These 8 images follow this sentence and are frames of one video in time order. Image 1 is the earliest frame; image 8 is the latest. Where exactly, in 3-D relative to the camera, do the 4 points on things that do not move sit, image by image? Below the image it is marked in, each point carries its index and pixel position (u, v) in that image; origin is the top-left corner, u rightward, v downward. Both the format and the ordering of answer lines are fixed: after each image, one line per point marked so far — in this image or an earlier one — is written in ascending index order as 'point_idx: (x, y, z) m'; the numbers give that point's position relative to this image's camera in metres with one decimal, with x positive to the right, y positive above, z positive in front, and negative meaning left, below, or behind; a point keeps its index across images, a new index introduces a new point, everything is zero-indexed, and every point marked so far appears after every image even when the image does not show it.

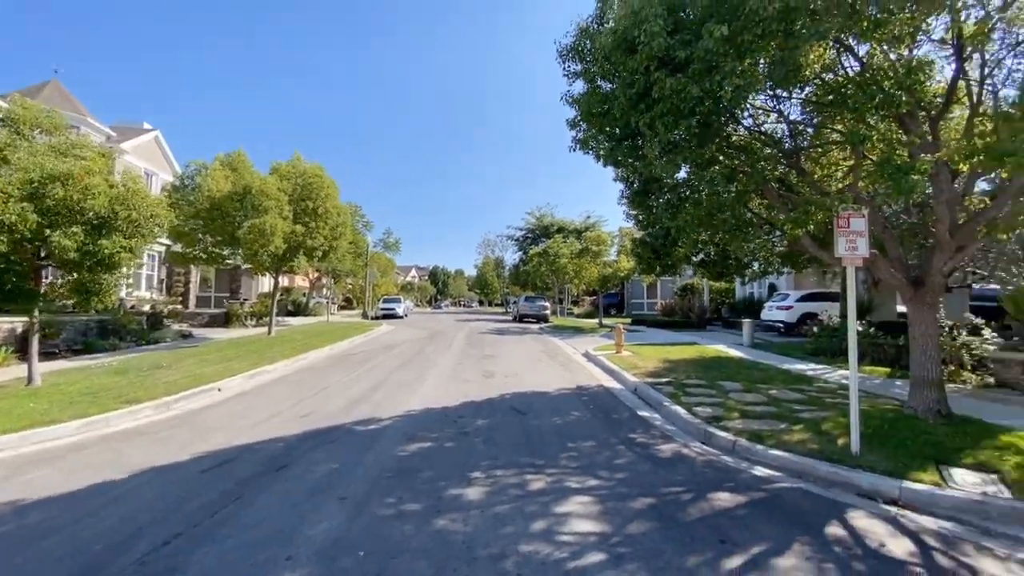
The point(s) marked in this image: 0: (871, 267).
0: (+5.7, +0.3, +7.0) m
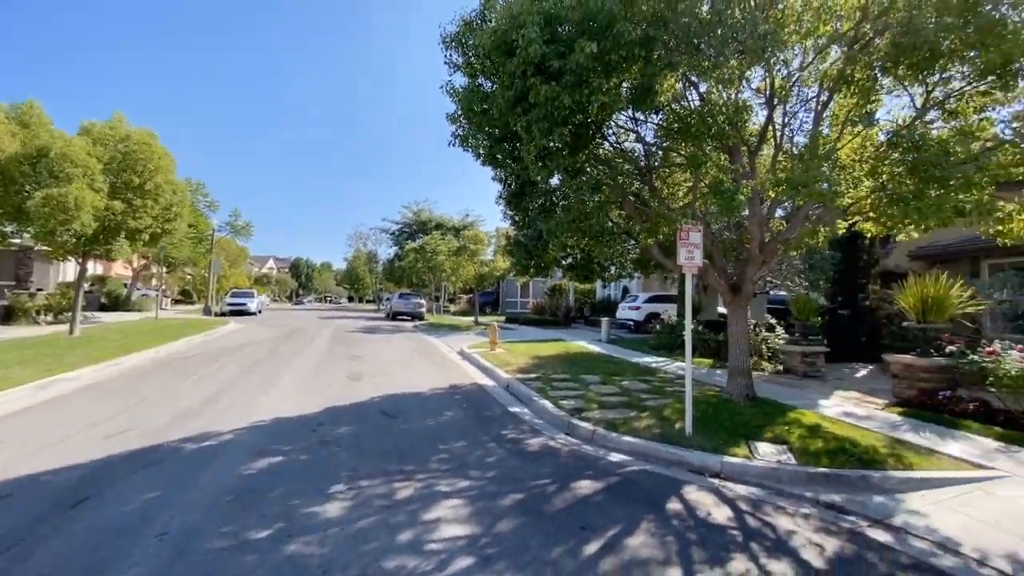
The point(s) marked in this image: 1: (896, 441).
0: (+3.6, +0.3, +8.2) m
1: (+5.5, -2.2, +6.3) m
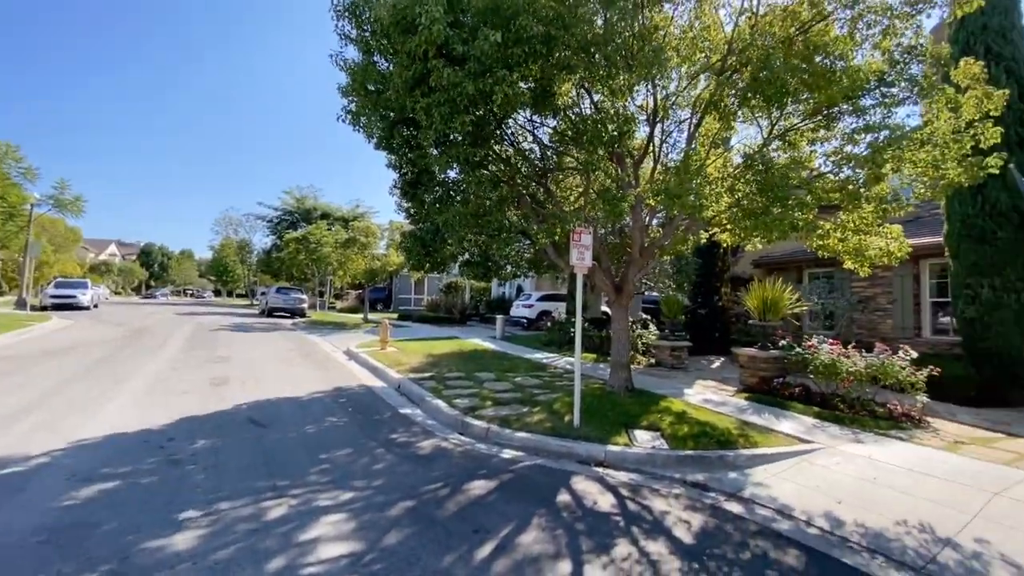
0: (+1.6, +0.3, +8.7) m
1: (+3.8, -2.2, +7.3) m
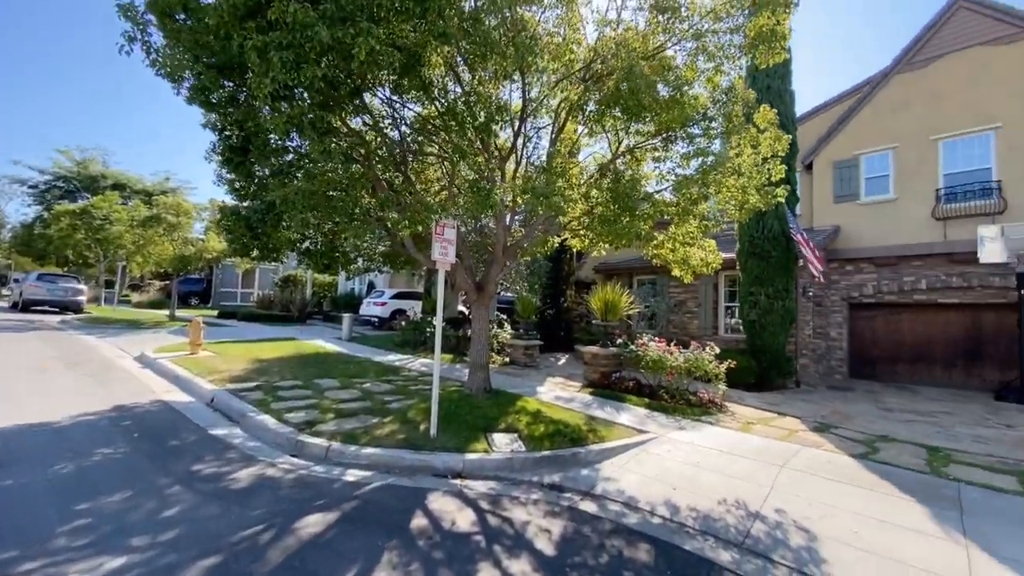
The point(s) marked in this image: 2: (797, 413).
0: (-1.1, +0.3, +8.3) m
1: (+1.4, -2.3, +7.6) m
2: (+5.9, -2.5, +9.1) m
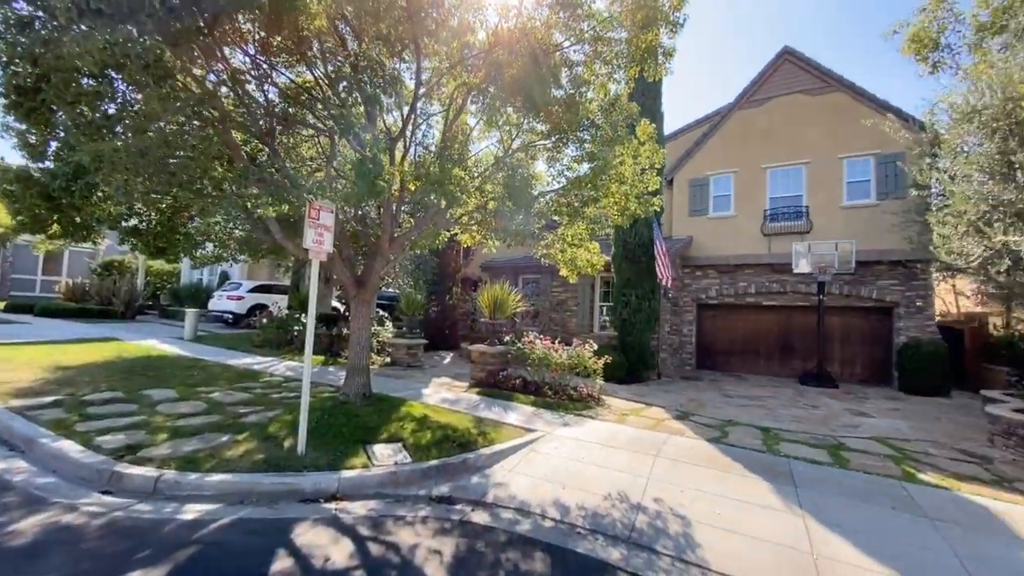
0: (-3.1, +0.4, +7.3) m
1: (-0.6, -2.2, +7.4) m
2: (+3.4, -2.6, +10.0) m
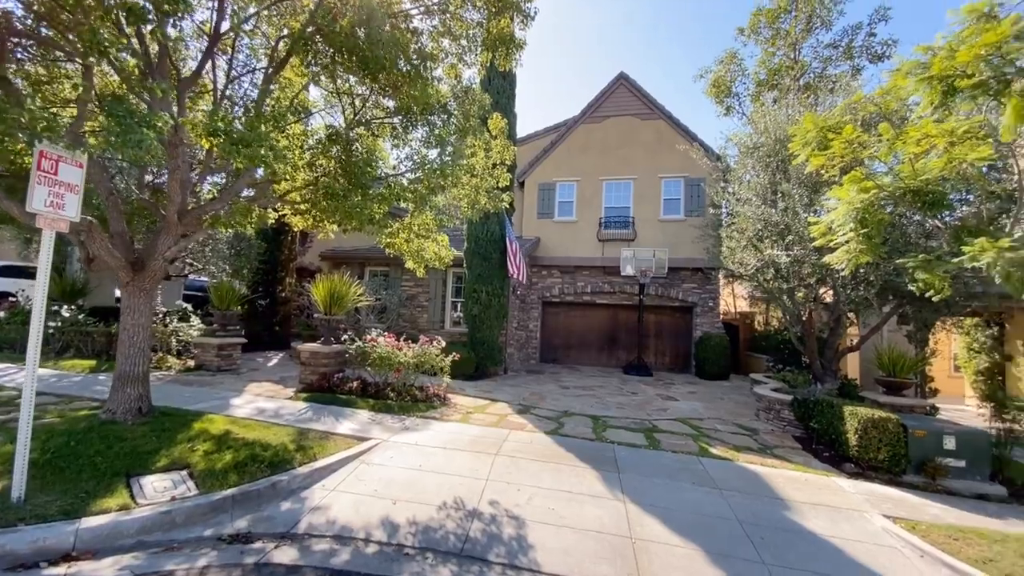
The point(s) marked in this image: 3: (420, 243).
0: (-5.3, +0.6, +5.5) m
1: (-3.1, -2.1, +6.4) m
2: (-0.2, -2.5, +10.1) m
3: (-1.7, +0.9, +8.1) m
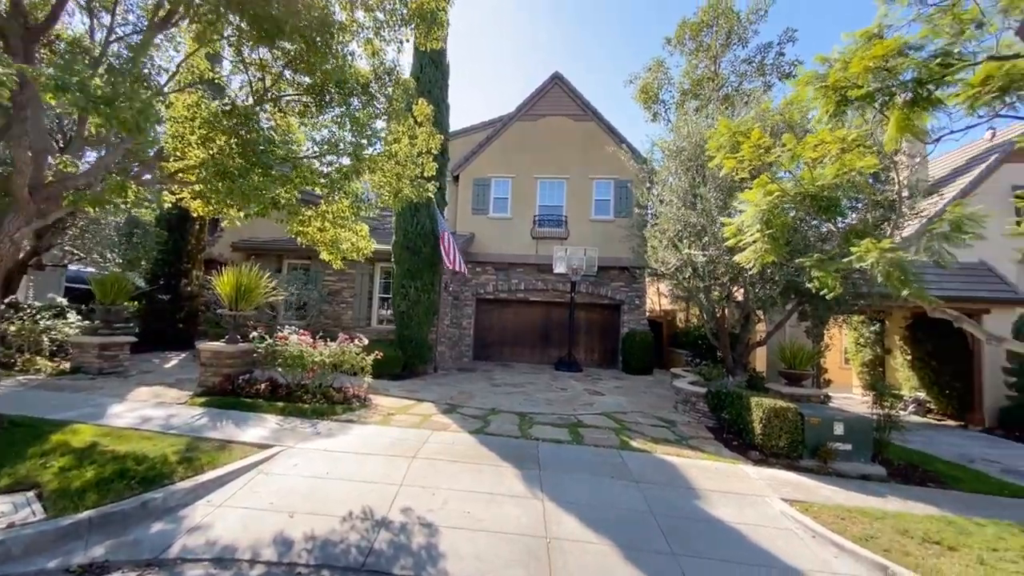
0: (-6.2, +0.8, +4.5) m
1: (-4.1, -2.0, +5.7) m
2: (-1.8, -2.4, +9.8) m
3: (-3.0, +1.0, +7.5) m
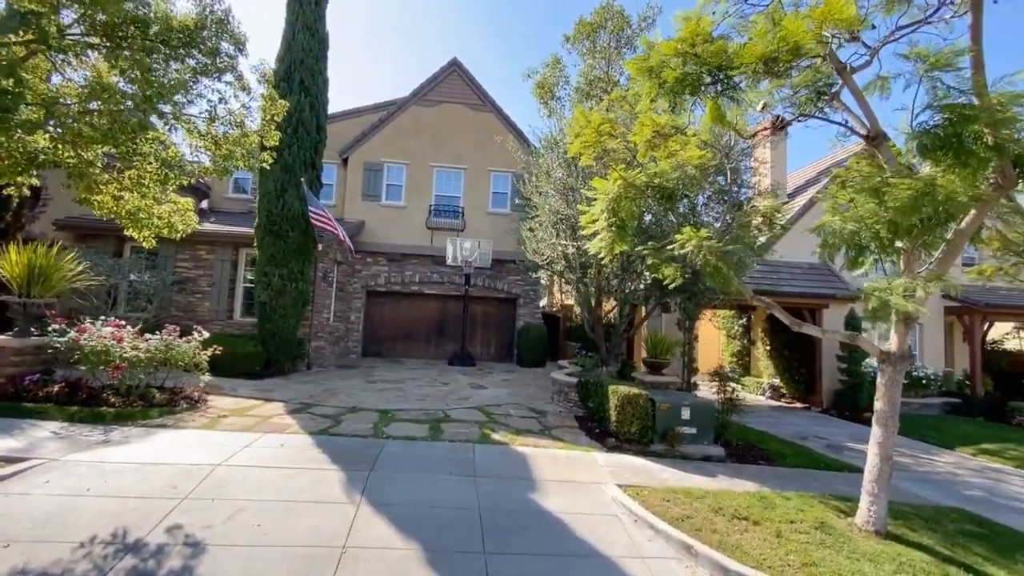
0: (-7.9, +1.0, +2.9) m
1: (-6.1, -1.7, +4.4) m
2: (-4.5, -2.1, +8.9) m
3: (-5.3, +1.2, +6.4) m
